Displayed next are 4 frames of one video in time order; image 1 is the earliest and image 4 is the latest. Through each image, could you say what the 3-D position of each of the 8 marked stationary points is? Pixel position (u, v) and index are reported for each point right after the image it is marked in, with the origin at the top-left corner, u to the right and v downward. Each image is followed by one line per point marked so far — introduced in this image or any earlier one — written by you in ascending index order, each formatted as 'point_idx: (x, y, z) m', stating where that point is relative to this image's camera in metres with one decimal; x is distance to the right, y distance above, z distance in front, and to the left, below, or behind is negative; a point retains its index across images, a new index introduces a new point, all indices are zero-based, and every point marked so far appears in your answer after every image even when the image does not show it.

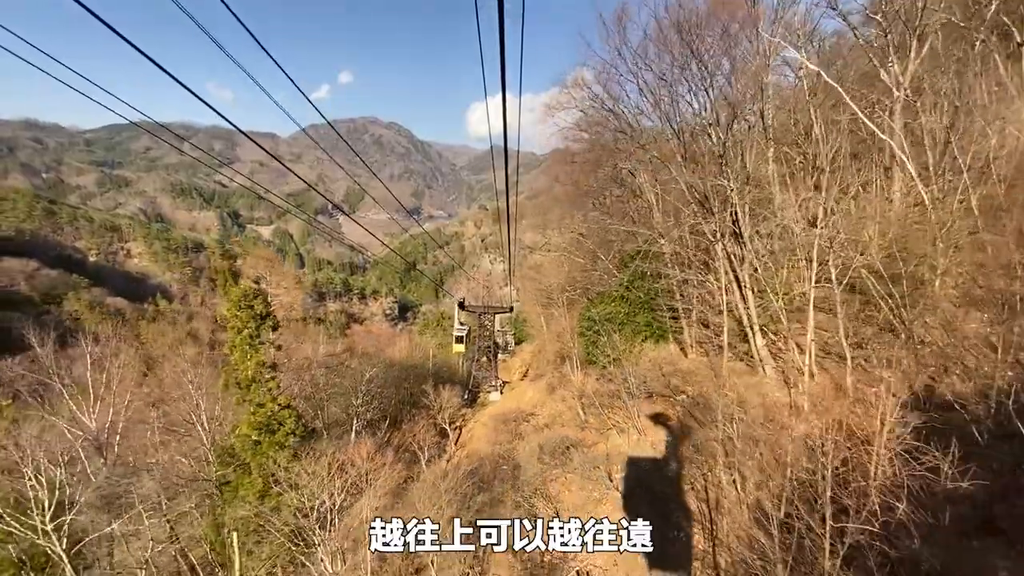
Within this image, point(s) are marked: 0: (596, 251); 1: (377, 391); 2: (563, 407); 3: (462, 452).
0: (+2.6, +1.0, +17.7) m
1: (-4.5, -3.6, +18.3) m
2: (+1.6, -4.0, +17.5) m
3: (-1.8, -5.5, +17.6) m
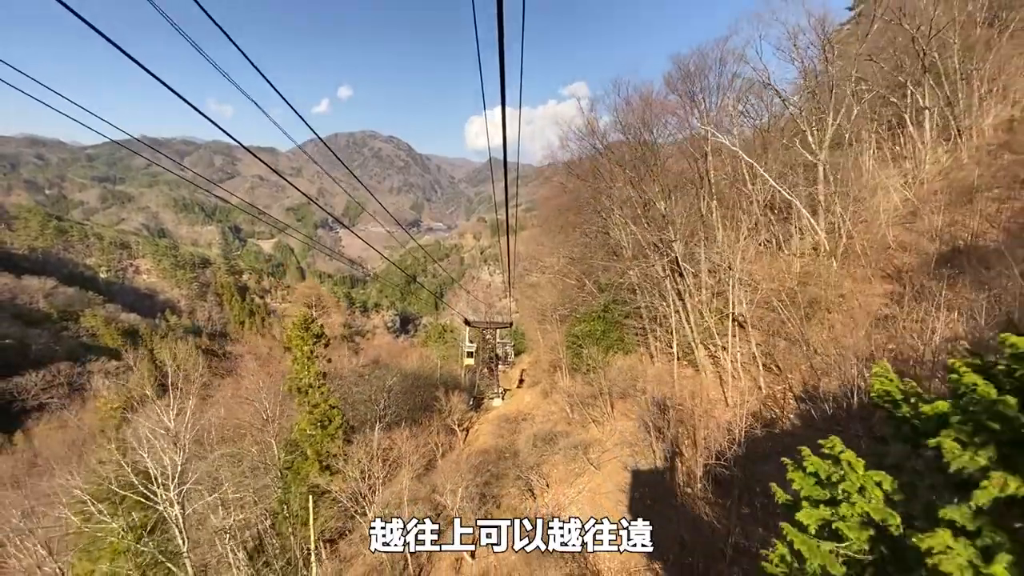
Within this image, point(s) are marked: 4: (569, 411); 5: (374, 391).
0: (+2.6, +0.4, +19.4) m
1: (-4.5, -4.3, +20.0) m
2: (+1.6, -4.6, +19.1) m
3: (-1.8, -6.1, +19.1) m
4: (+2.0, -4.2, +17.3) m
5: (-5.4, -4.0, +19.5) m
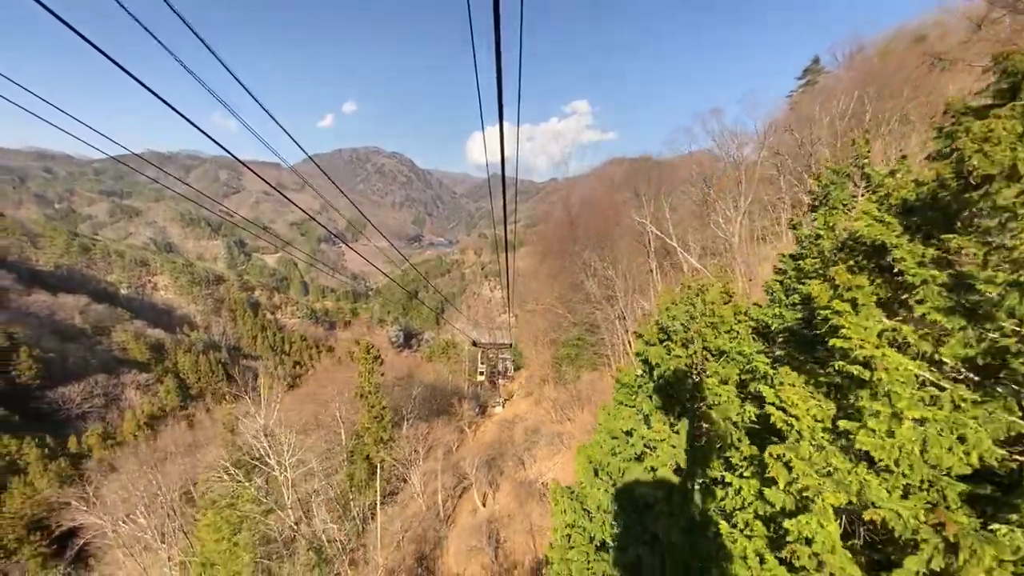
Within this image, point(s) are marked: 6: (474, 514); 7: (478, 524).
0: (+2.6, -0.8, +22.7) m
1: (-4.5, -5.5, +23.2) m
2: (+1.6, -5.8, +22.3) m
3: (-1.8, -7.3, +22.3) m
4: (+2.0, -5.3, +20.5) m
5: (-5.4, -5.1, +22.7) m
6: (-1.3, -7.7, +16.8) m
7: (-1.2, -7.6, +16.1) m
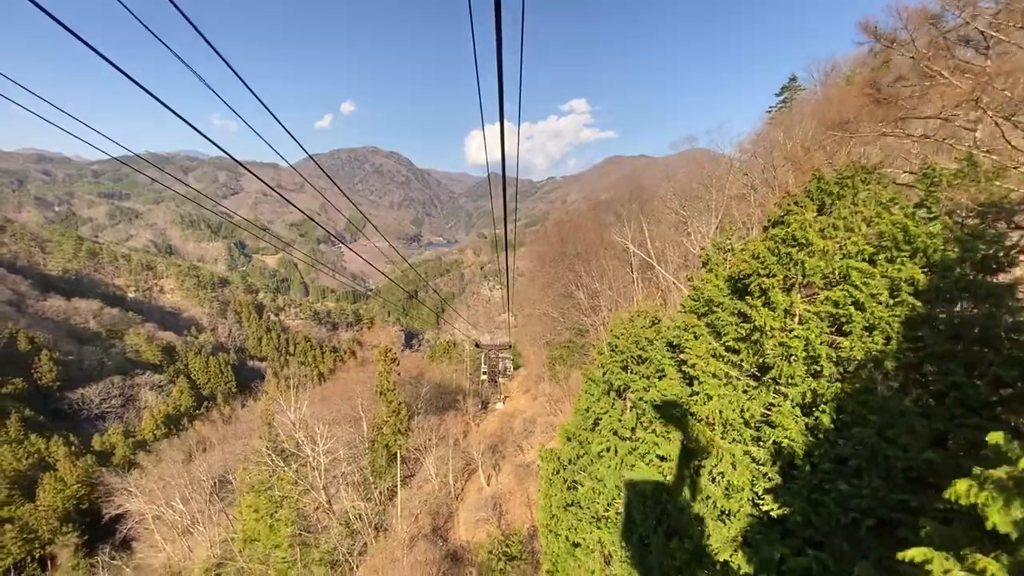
0: (+2.5, -1.0, +24.4) m
1: (-4.6, -5.7, +24.8) m
2: (+1.6, -6.0, +24.0) m
3: (-1.8, -7.5, +24.0) m
4: (+2.0, -5.6, +22.2) m
5: (-5.4, -5.4, +24.4) m
6: (-1.3, -7.9, +18.5) m
7: (-1.1, -7.9, +17.8) m
